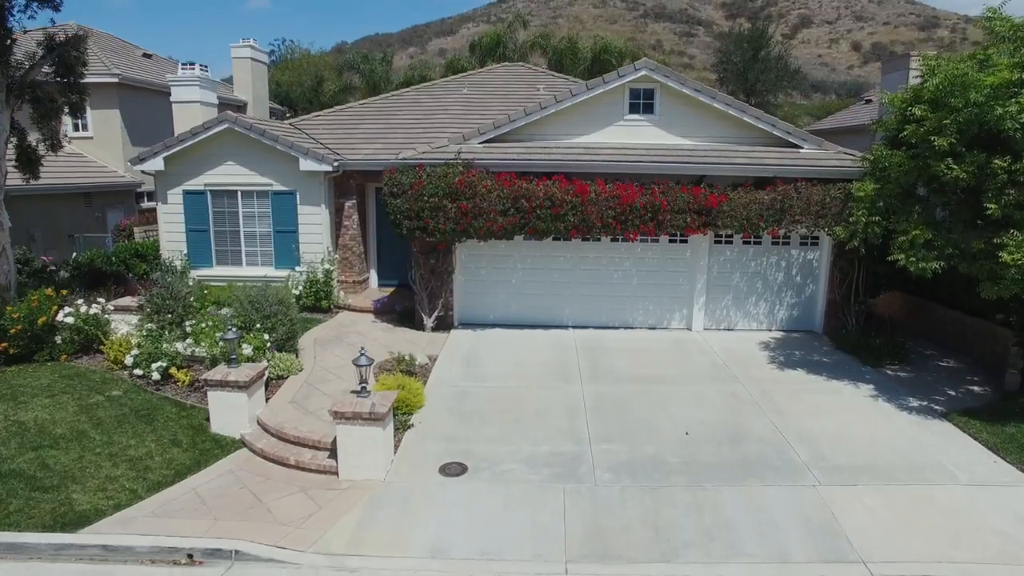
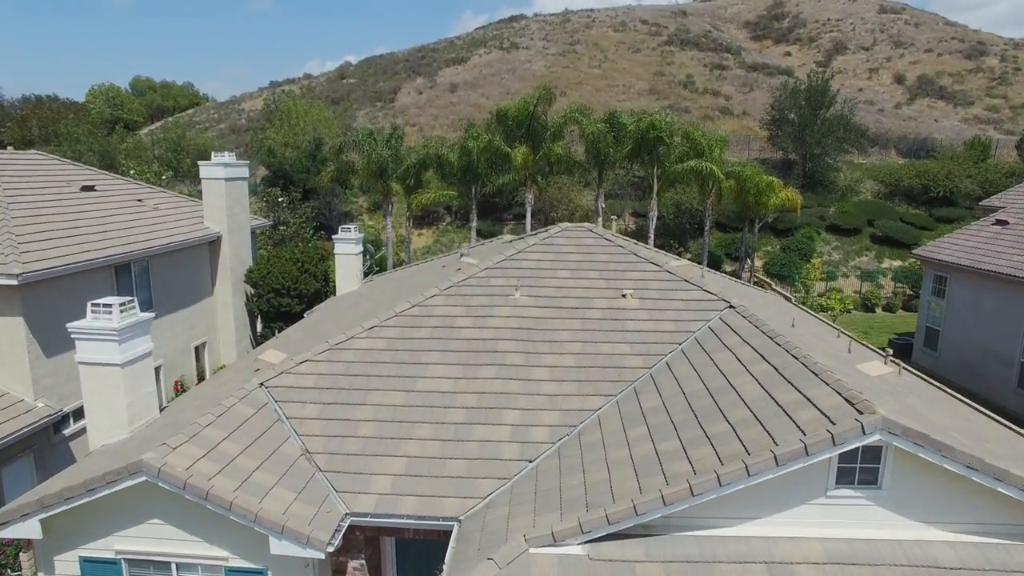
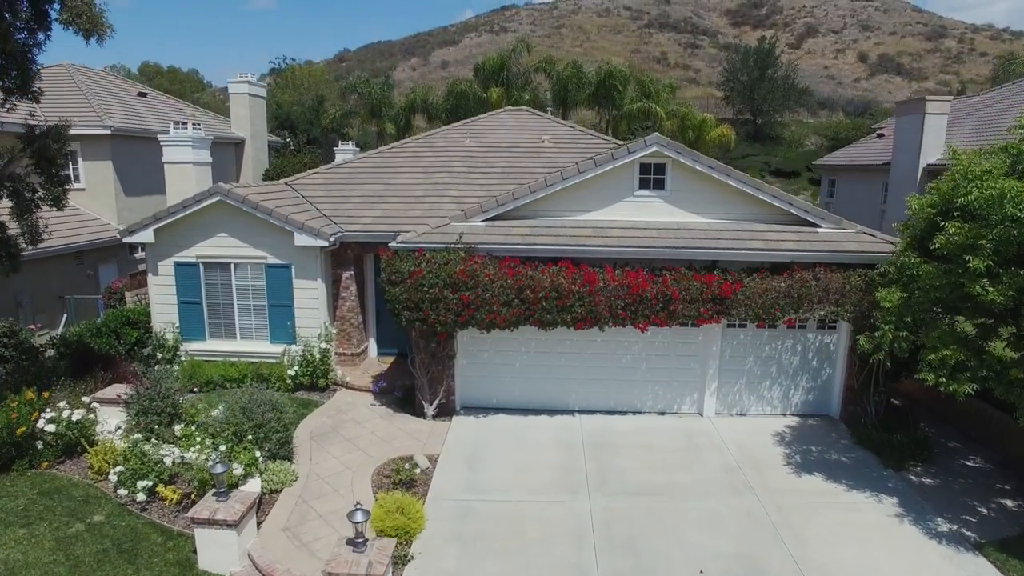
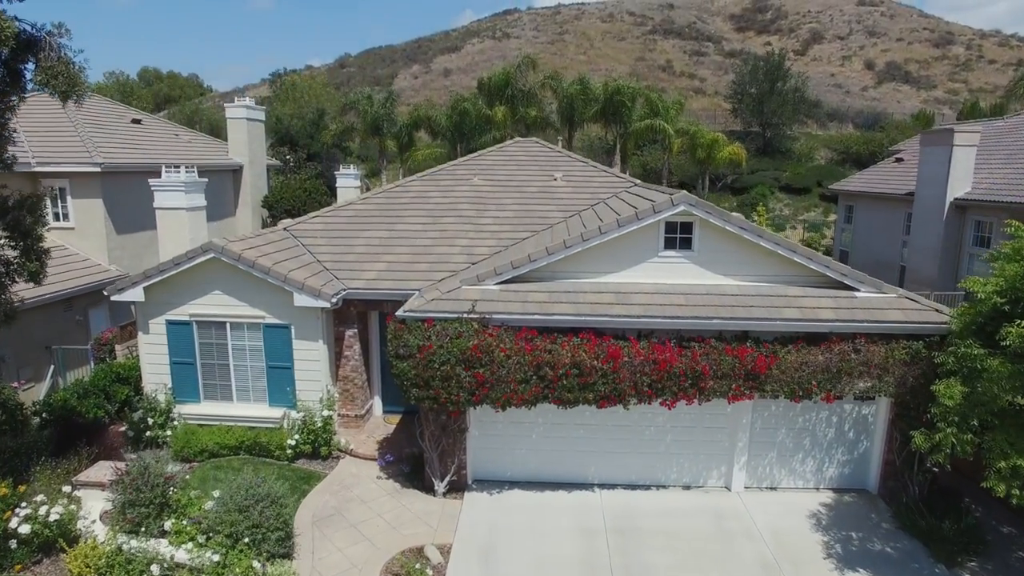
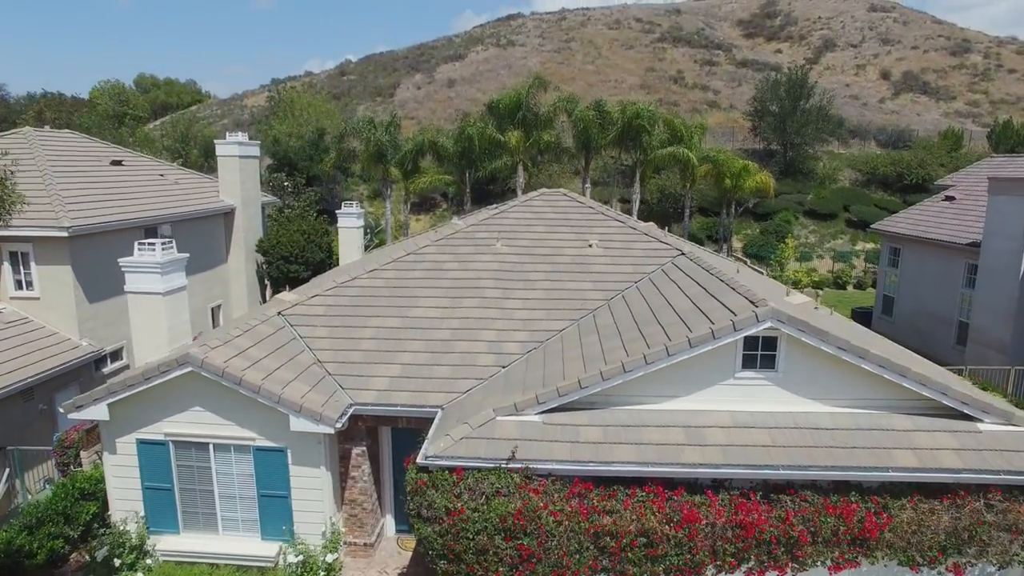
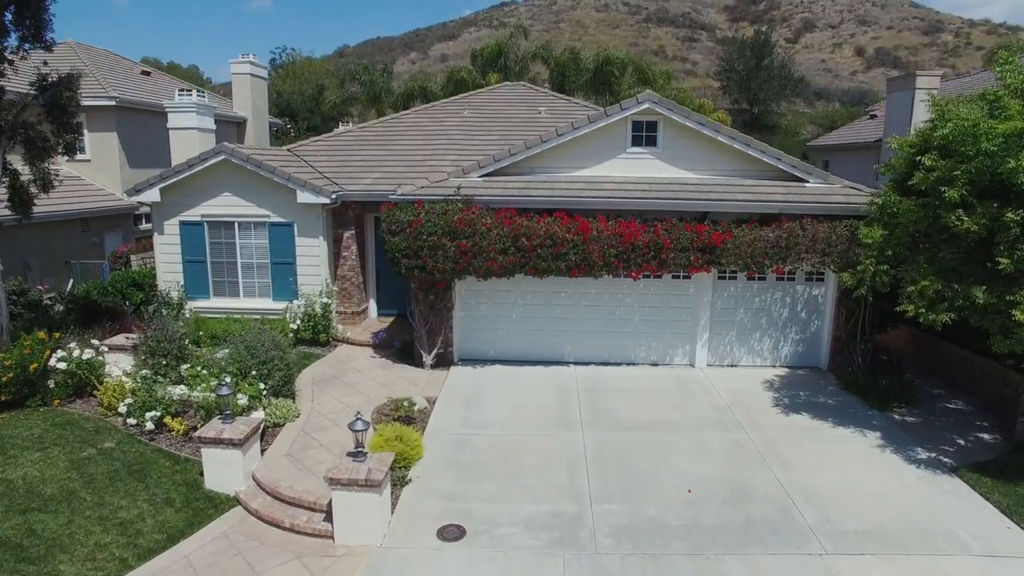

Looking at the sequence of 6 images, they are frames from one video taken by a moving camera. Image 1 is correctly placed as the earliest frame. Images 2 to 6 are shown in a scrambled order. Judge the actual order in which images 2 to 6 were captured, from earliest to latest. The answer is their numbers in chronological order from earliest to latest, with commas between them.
6, 3, 4, 5, 2
